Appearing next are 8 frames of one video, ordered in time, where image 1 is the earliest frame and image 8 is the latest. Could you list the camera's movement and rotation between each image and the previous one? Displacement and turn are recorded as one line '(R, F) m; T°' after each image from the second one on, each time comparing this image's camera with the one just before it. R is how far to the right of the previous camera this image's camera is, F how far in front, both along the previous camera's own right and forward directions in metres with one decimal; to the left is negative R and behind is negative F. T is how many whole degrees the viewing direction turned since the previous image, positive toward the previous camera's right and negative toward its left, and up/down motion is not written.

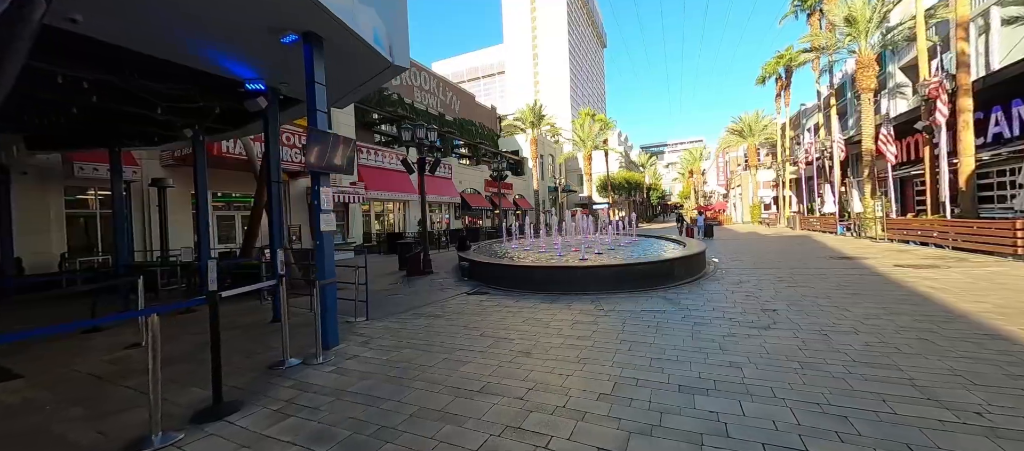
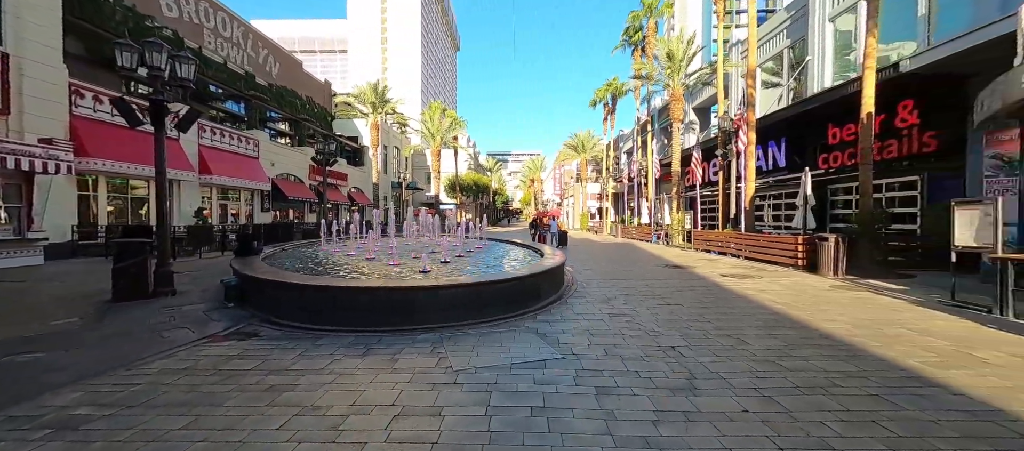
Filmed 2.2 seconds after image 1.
(+0.5, +2.5) m; +24°
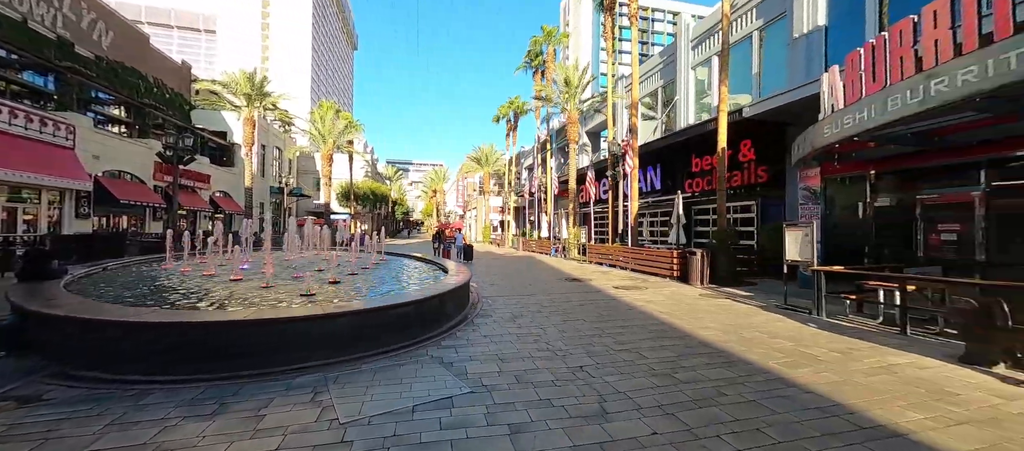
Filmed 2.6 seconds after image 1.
(0.0, +0.3) m; +15°
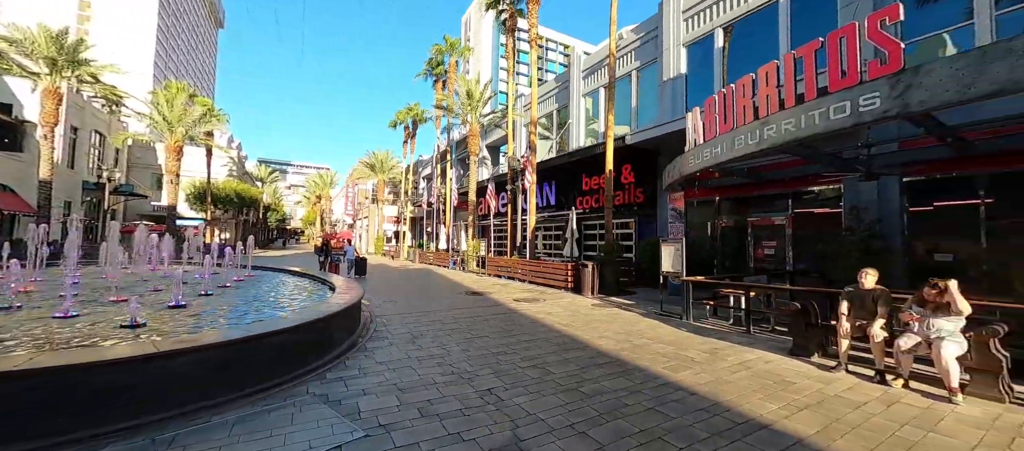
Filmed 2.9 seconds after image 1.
(-0.1, +0.3) m; +16°
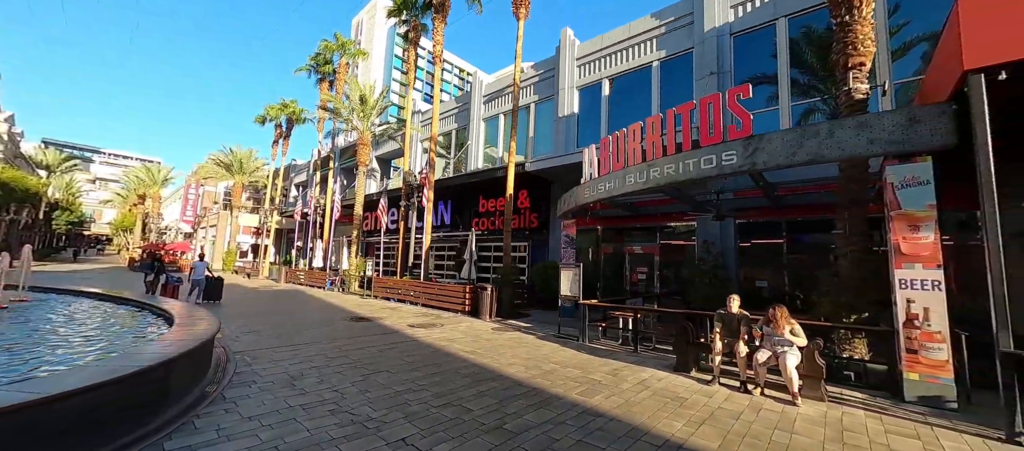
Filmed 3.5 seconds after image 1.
(-0.5, +0.4) m; +18°
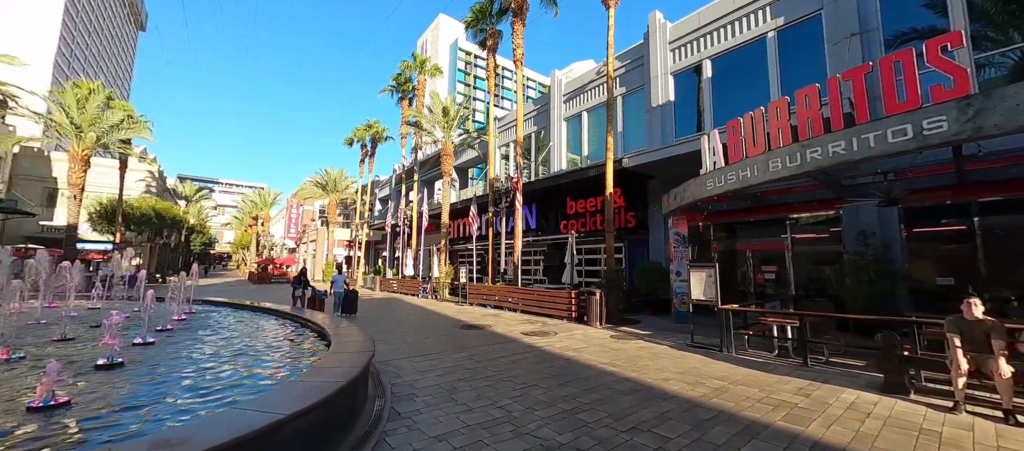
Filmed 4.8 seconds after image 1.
(-1.3, +0.4) m; -10°
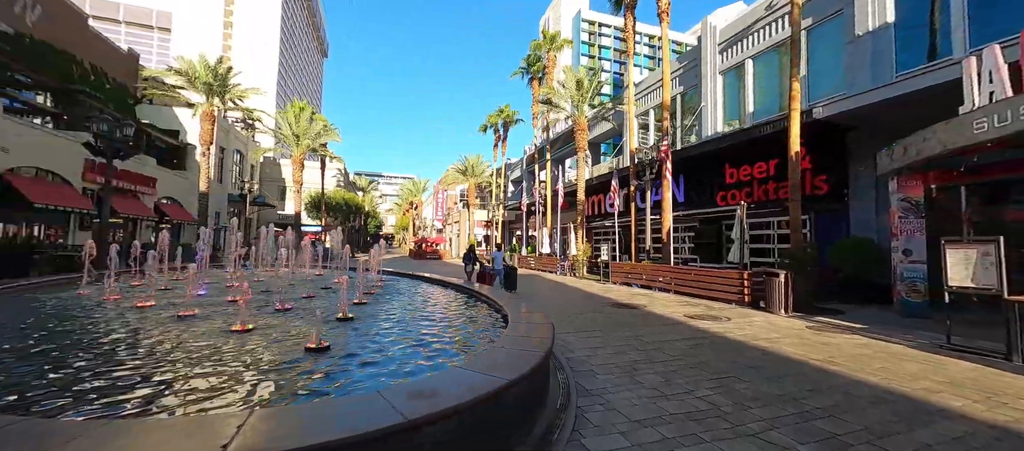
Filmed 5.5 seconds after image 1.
(-0.7, +0.2) m; -19°
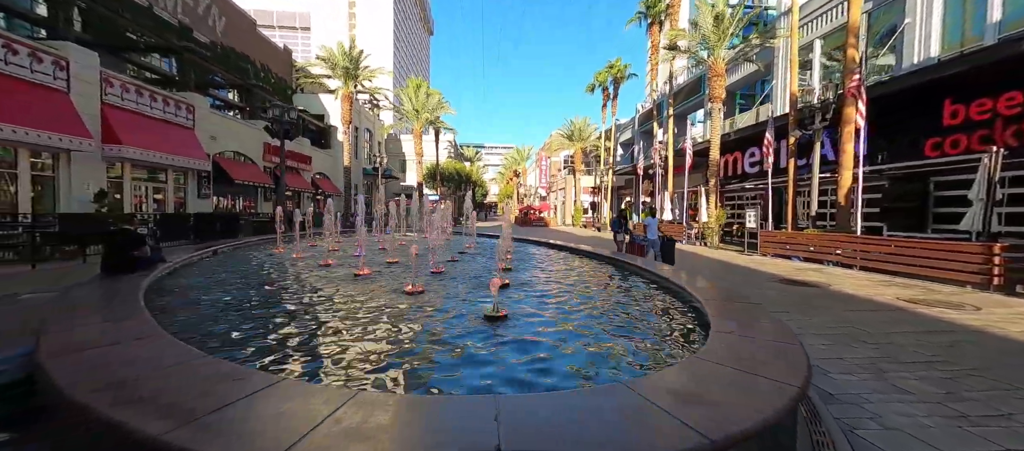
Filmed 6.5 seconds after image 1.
(-1.0, +0.5) m; -15°
